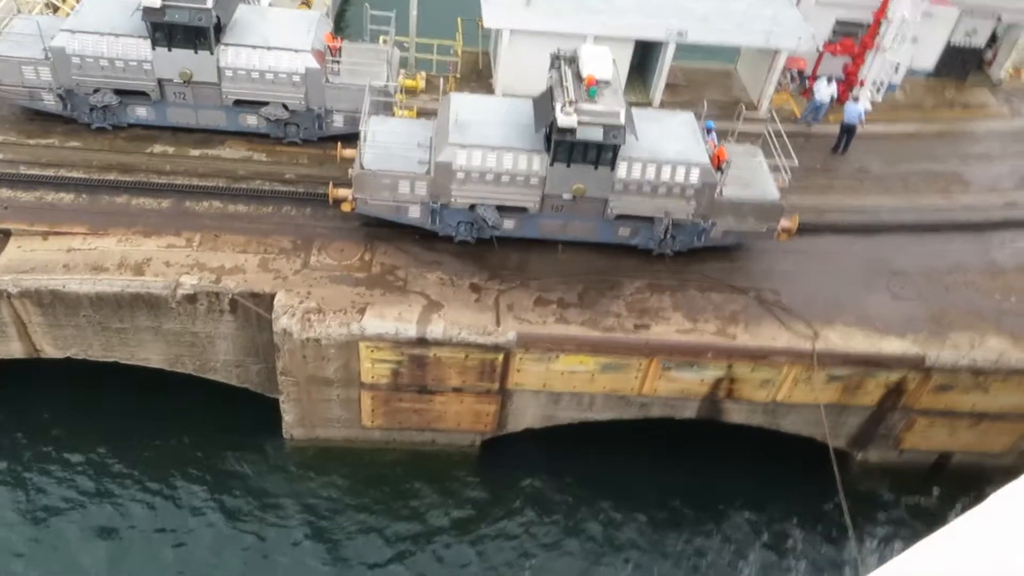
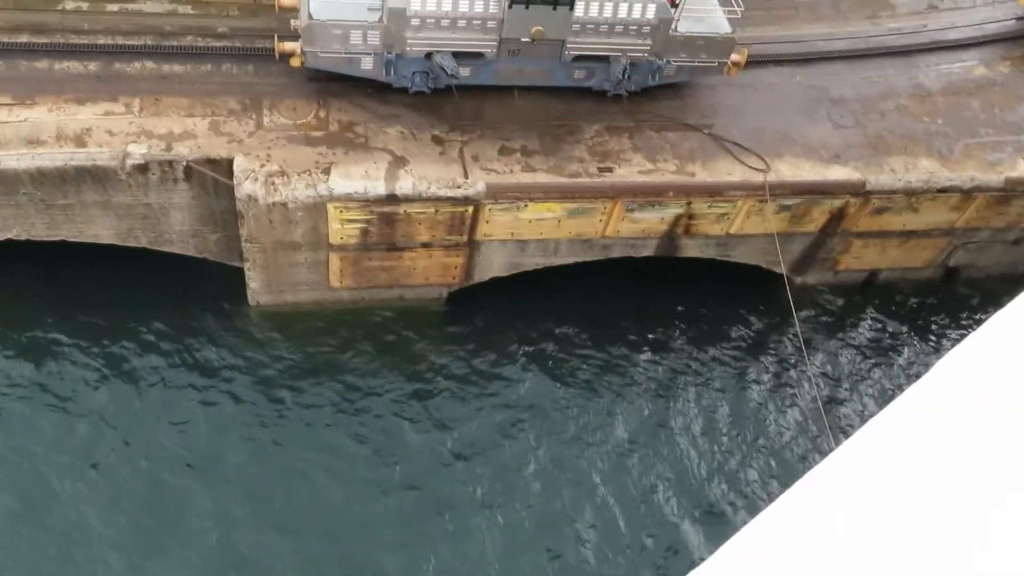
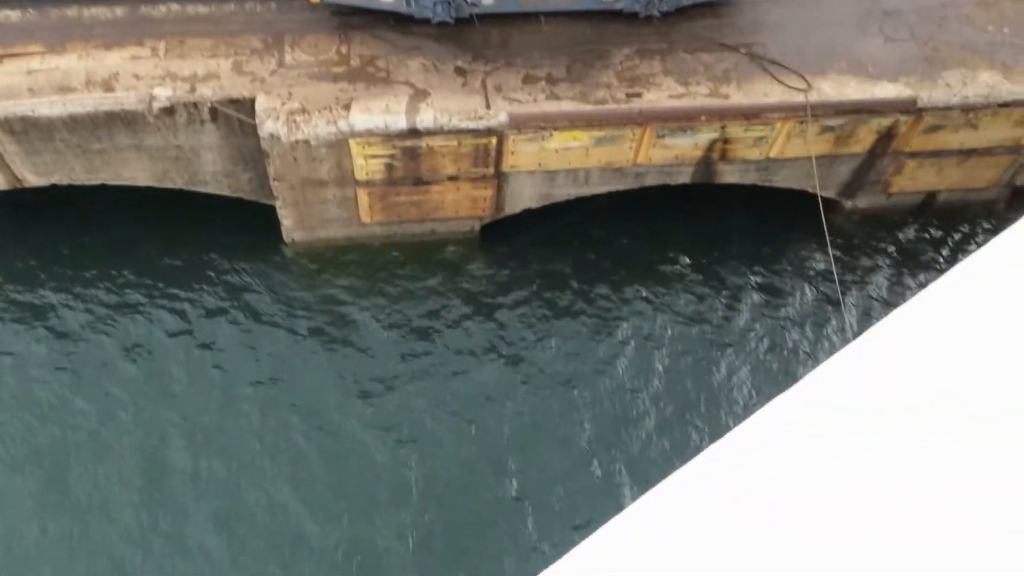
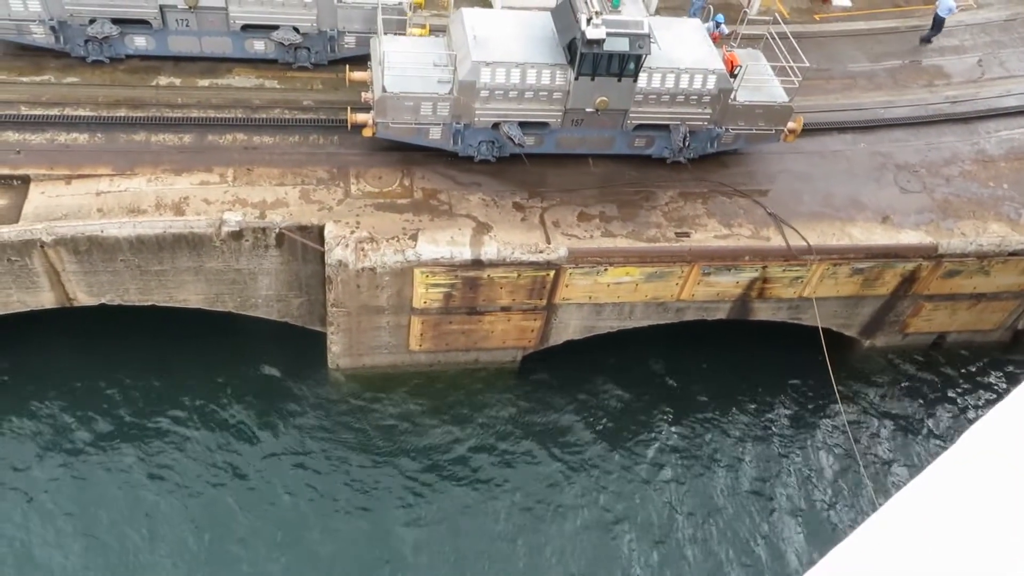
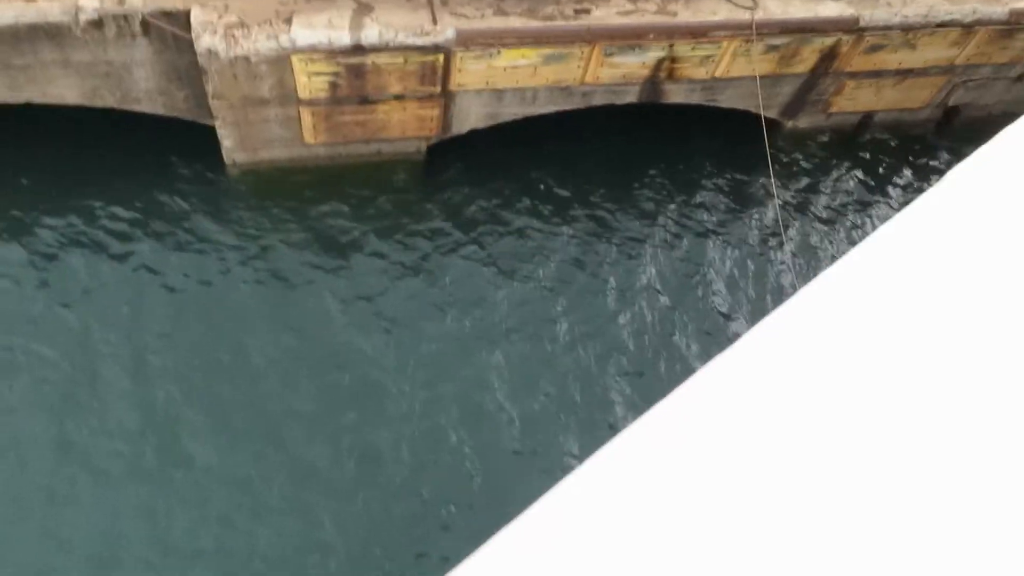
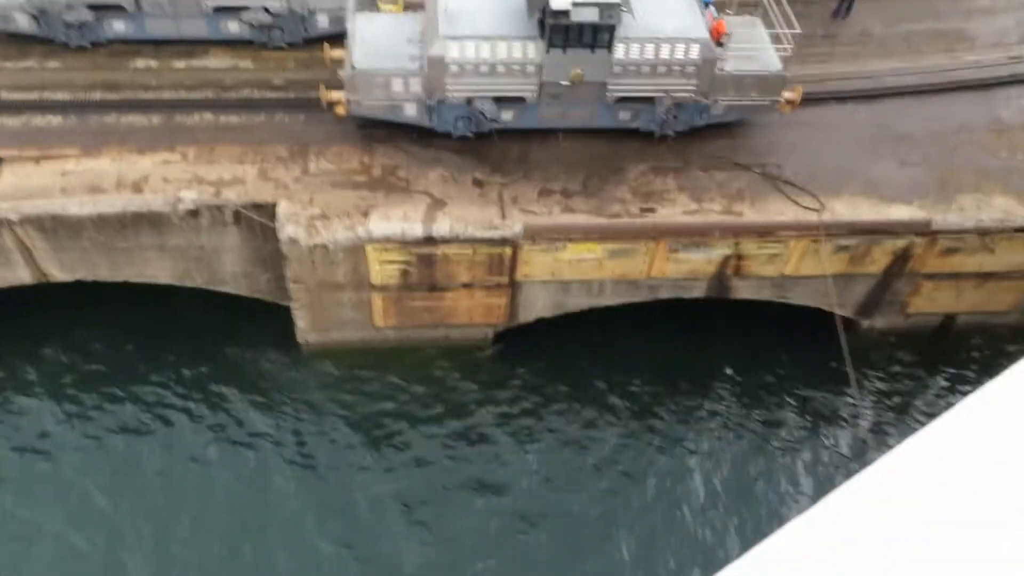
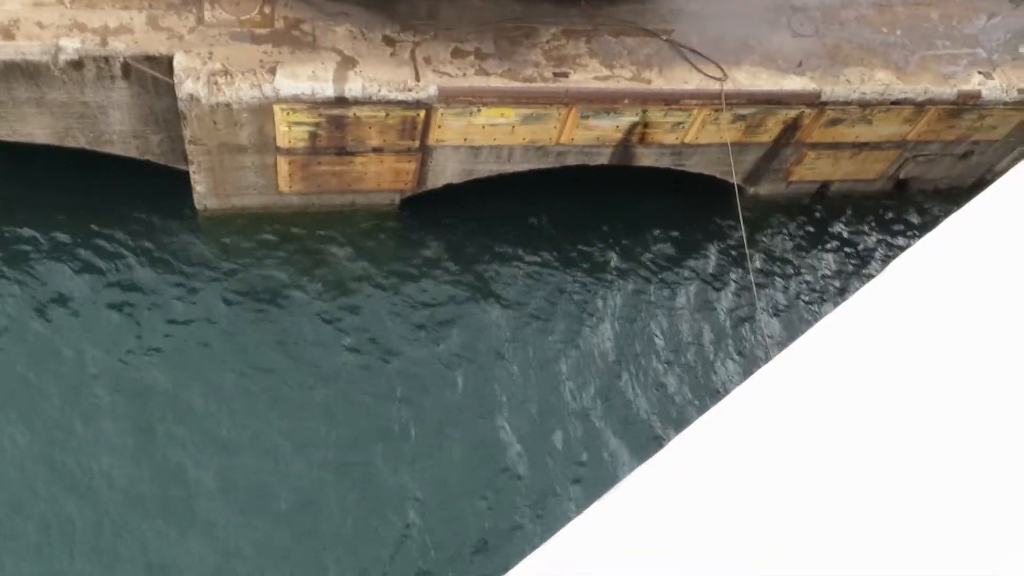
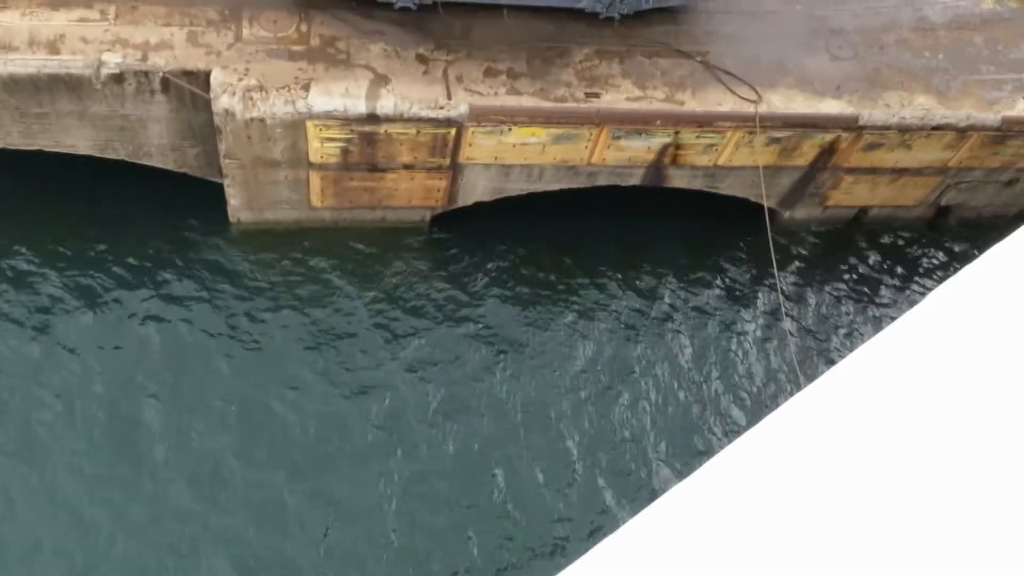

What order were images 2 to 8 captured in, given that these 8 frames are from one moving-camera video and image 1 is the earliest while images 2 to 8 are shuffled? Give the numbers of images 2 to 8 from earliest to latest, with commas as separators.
6, 3, 5, 8, 7, 2, 4
